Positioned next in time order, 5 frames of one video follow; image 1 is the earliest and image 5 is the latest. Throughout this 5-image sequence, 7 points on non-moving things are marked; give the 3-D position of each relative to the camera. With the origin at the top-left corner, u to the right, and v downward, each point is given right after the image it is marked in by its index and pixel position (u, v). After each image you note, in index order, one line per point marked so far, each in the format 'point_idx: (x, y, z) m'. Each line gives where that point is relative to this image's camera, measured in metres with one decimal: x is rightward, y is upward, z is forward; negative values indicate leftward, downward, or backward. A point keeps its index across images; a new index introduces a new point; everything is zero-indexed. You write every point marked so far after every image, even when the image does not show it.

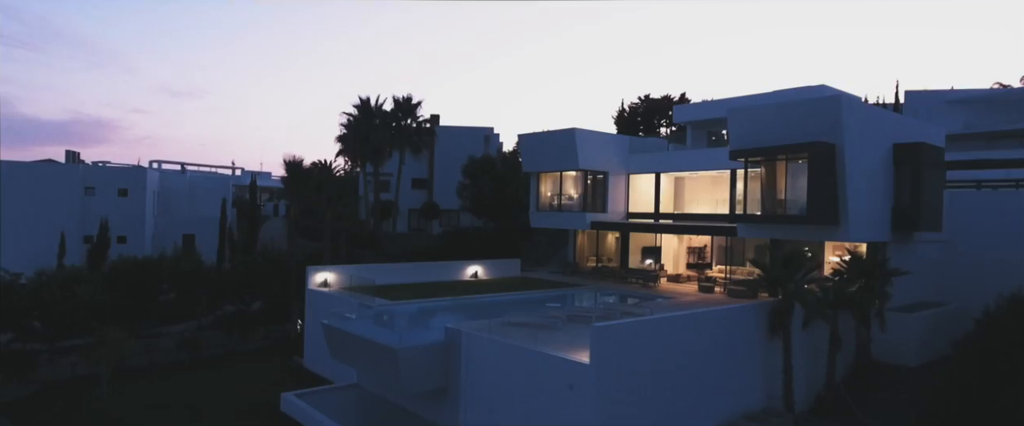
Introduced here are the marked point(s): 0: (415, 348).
0: (-2.2, -3.2, +16.9) m
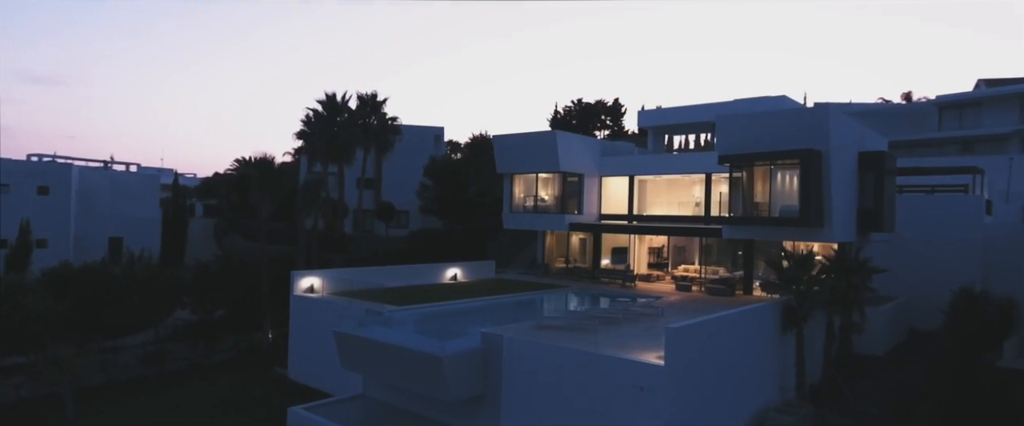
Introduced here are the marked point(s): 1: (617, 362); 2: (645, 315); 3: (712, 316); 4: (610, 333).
0: (-1.2, -3.2, +16.6) m
1: (+2.2, -3.1, +14.8) m
2: (+3.6, -2.7, +19.5) m
3: (+4.4, -2.3, +15.8) m
4: (+2.4, -2.9, +17.2) m
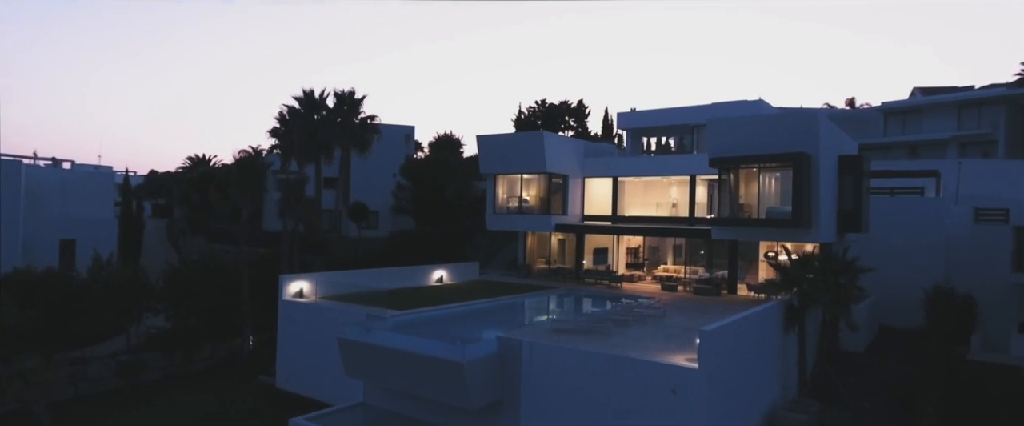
0: (-0.7, -3.3, +16.2) m
1: (+2.8, -3.1, +14.8) m
2: (+3.8, -2.8, +19.6) m
3: (+4.9, -2.3, +16.1) m
4: (+2.7, -2.9, +17.2) m
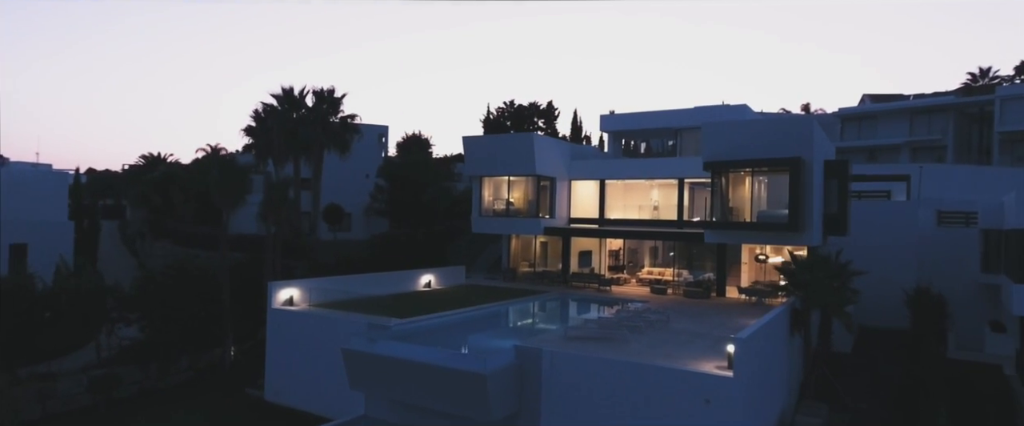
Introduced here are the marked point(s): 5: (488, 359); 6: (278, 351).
0: (-0.3, -3.4, +15.7) m
1: (+3.3, -3.3, +14.6) m
2: (+3.9, -2.9, +19.4) m
3: (+5.3, -2.4, +16.0) m
4: (+3.1, -3.0, +16.9) m
5: (-0.5, -3.1, +15.4) m
6: (-6.4, -3.8, +19.5) m
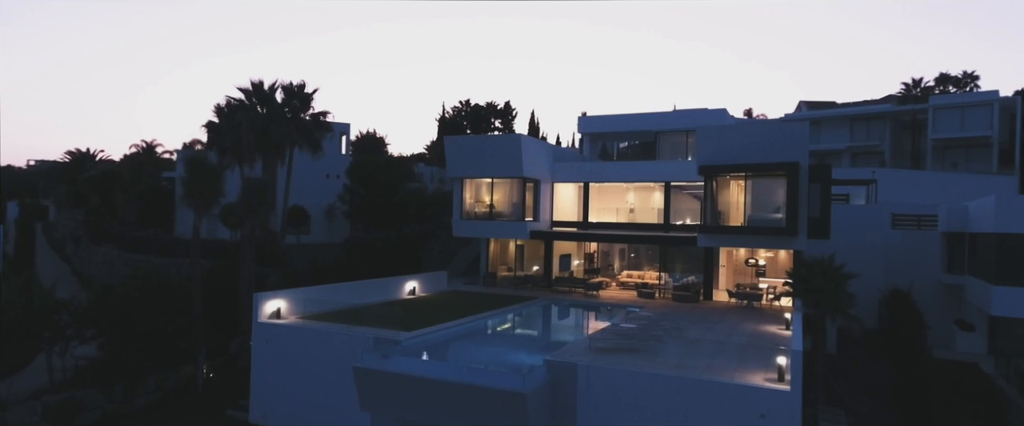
0: (+0.4, -3.5, +14.7) m
1: (+4.2, -3.4, +14.1) m
2: (+4.1, -3.0, +18.9) m
3: (+6.0, -2.5, +15.7) m
4: (+3.6, -3.2, +16.4) m
5: (+0.2, -3.2, +14.4) m
6: (-6.1, -3.9, +17.8) m
